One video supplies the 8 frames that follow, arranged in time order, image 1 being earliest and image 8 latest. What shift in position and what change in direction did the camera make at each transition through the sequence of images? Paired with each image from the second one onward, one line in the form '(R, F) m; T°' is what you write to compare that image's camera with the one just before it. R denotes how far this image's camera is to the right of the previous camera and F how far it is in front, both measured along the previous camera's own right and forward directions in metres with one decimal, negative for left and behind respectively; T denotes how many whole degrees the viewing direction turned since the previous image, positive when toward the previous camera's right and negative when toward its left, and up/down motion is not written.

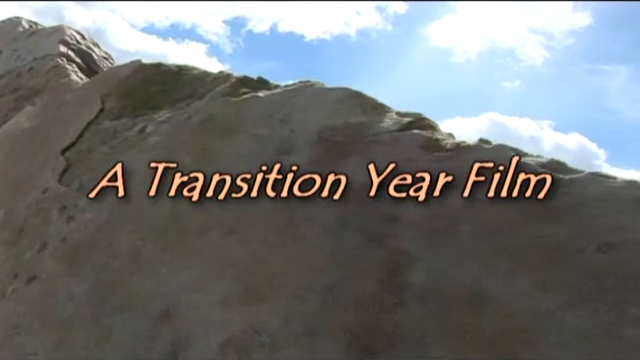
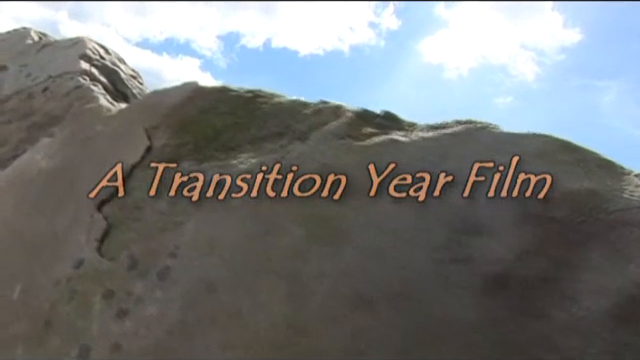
(-0.7, +0.7) m; +1°
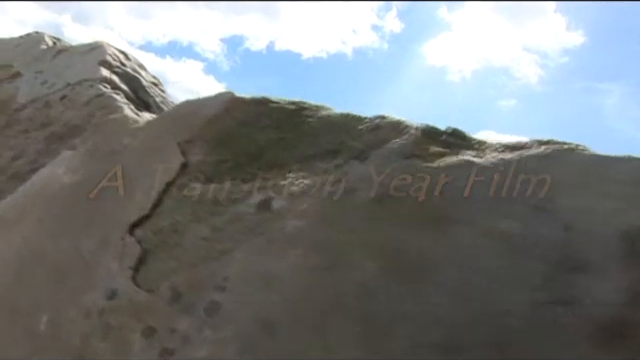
(-0.2, +0.2) m; 0°
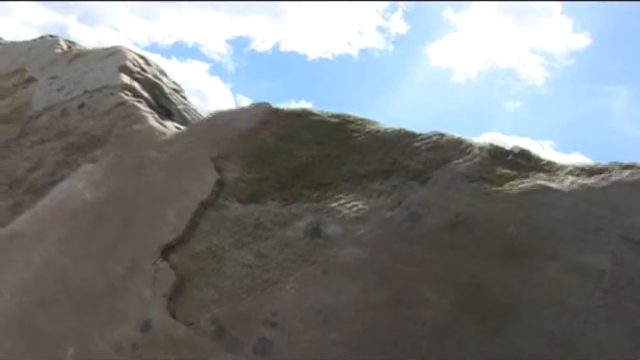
(-0.2, +0.2) m; 0°
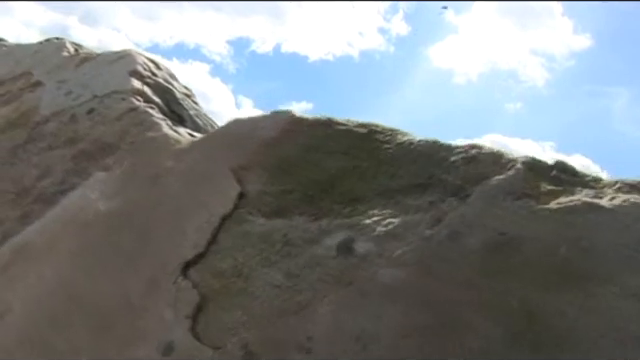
(-0.1, +0.1) m; 0°
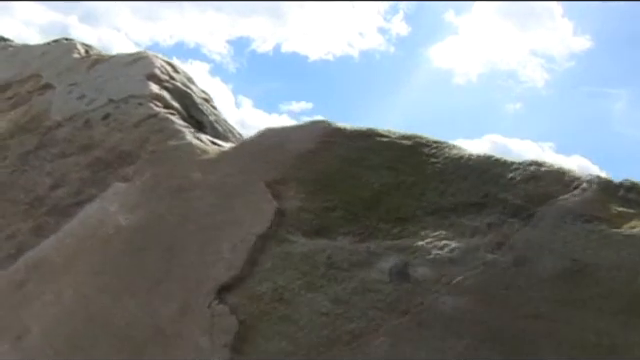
(-0.2, +0.1) m; 0°
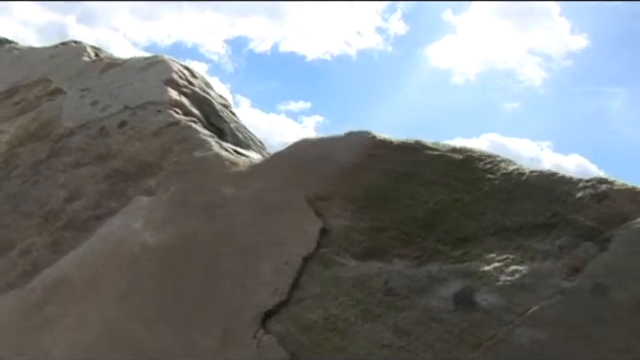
(-0.2, +0.1) m; 0°
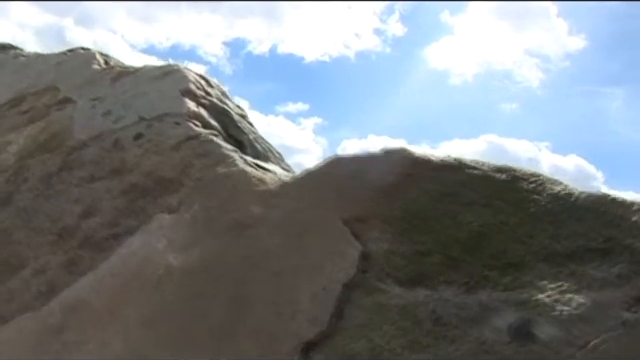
(-0.1, +0.1) m; 0°
